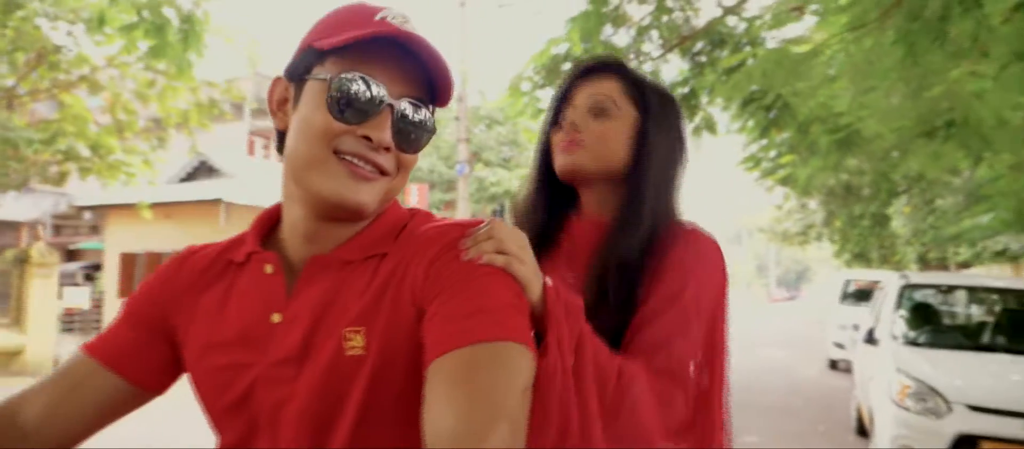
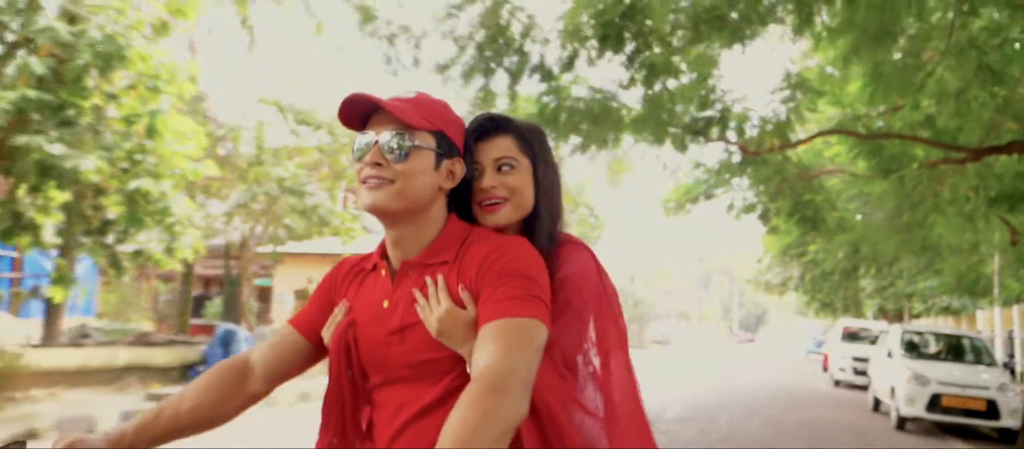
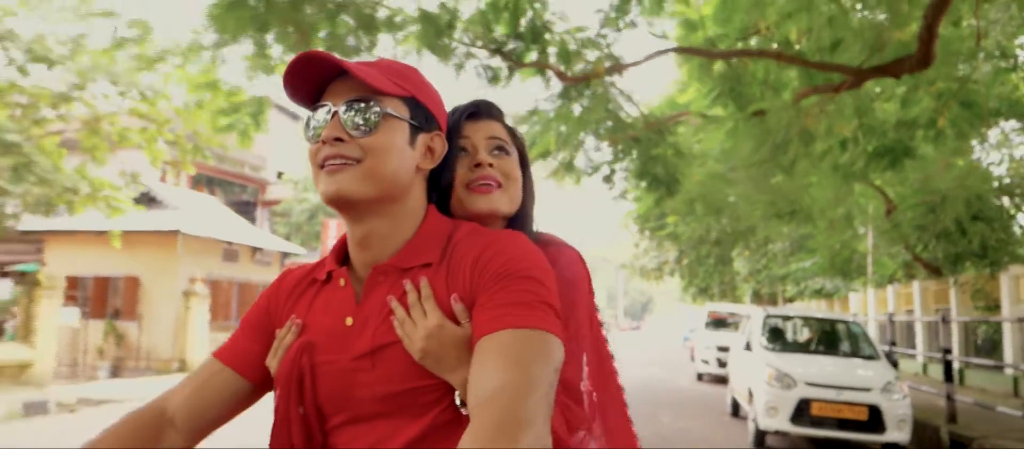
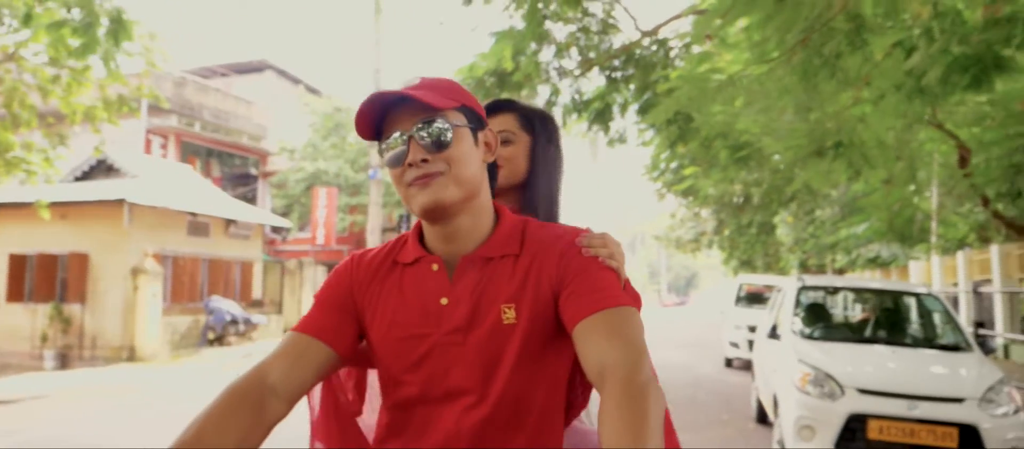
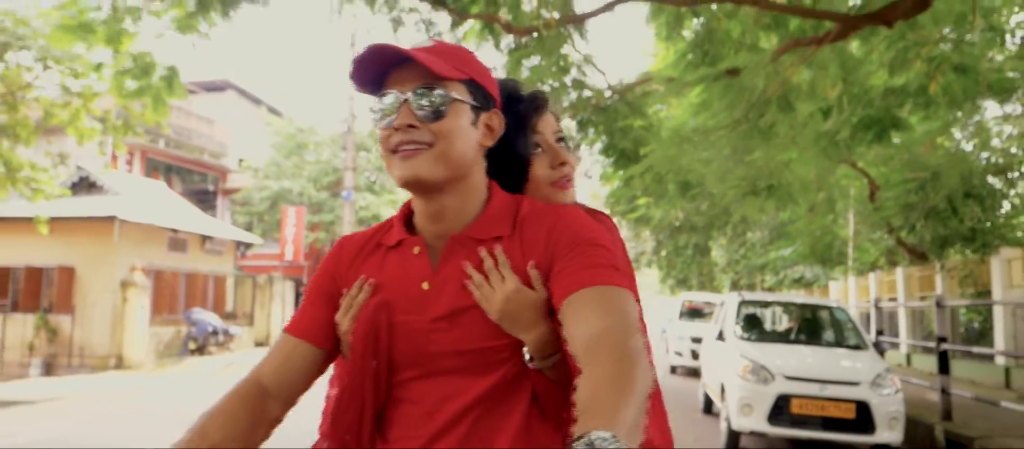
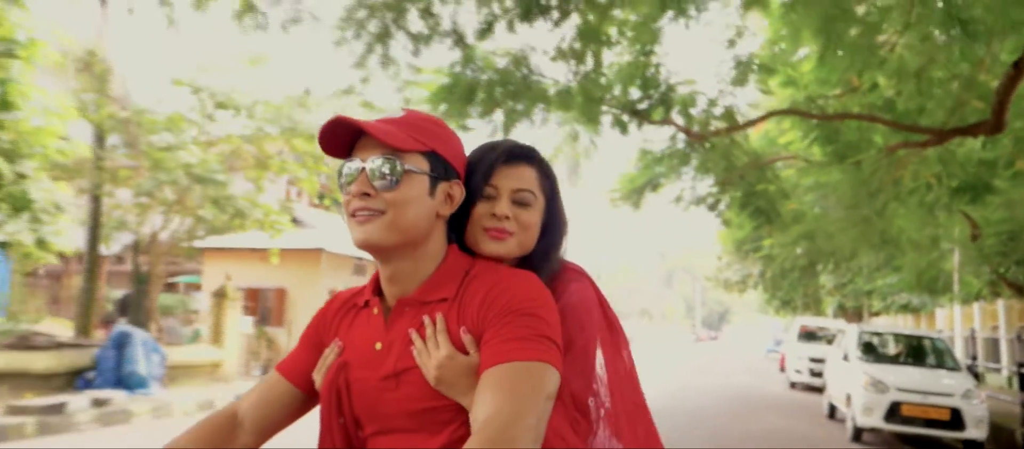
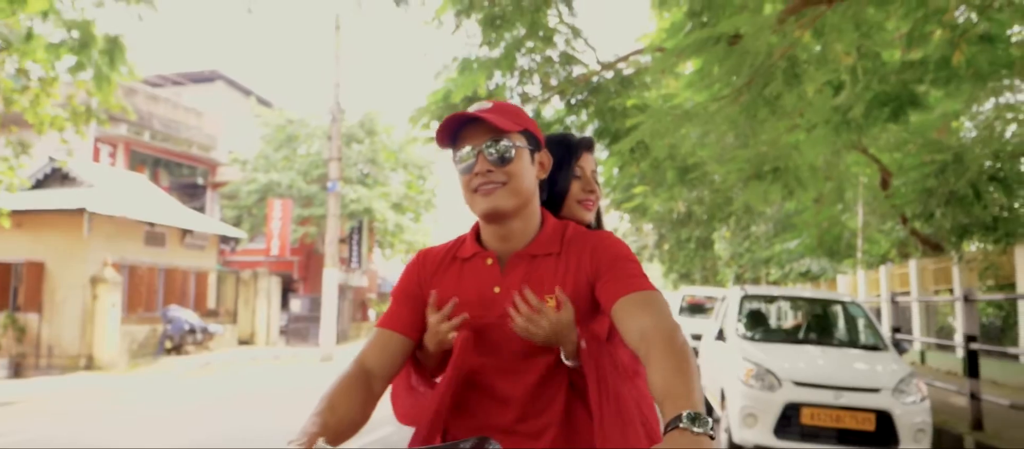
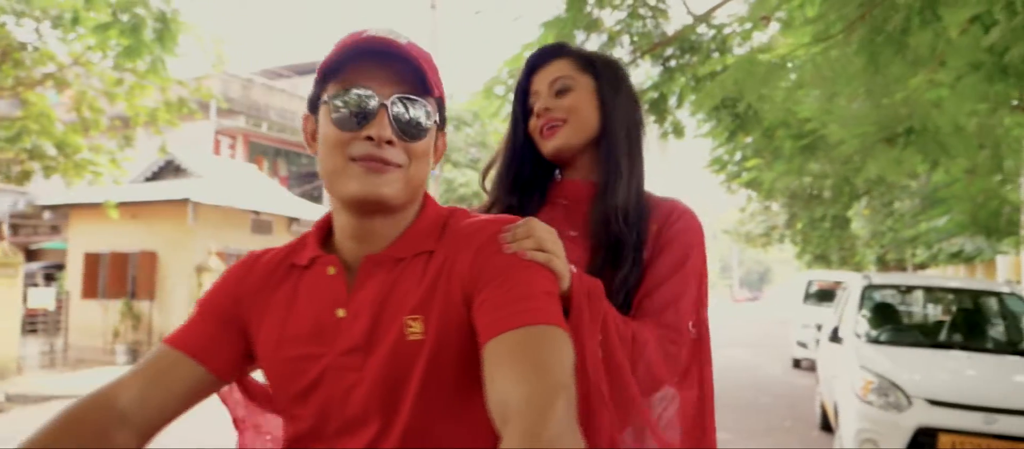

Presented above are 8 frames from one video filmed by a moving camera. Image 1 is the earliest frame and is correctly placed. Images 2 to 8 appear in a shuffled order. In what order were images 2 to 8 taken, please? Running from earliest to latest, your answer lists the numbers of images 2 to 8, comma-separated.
8, 4, 7, 5, 3, 6, 2
